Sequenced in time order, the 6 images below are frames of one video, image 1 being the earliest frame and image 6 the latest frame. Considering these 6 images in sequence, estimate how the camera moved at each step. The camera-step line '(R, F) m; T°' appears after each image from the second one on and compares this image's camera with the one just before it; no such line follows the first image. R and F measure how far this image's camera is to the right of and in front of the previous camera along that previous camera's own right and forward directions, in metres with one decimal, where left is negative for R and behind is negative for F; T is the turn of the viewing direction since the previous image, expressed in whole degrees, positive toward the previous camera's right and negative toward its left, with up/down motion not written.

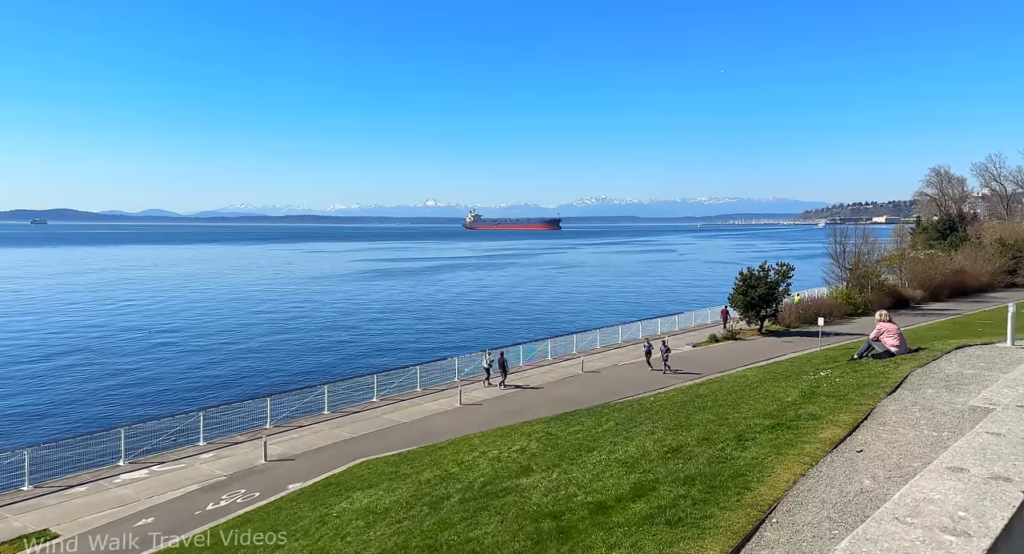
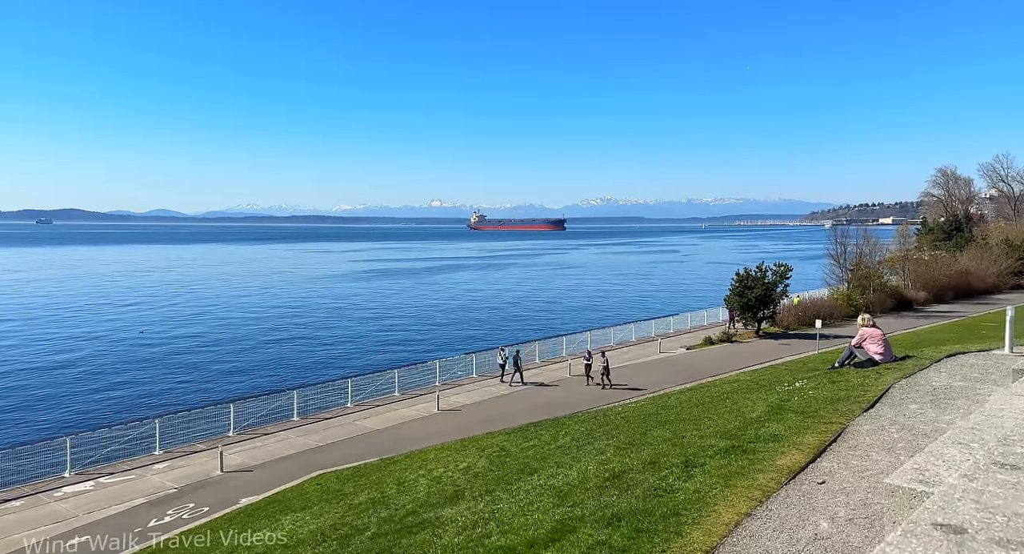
(+0.8, +0.9) m; 0°
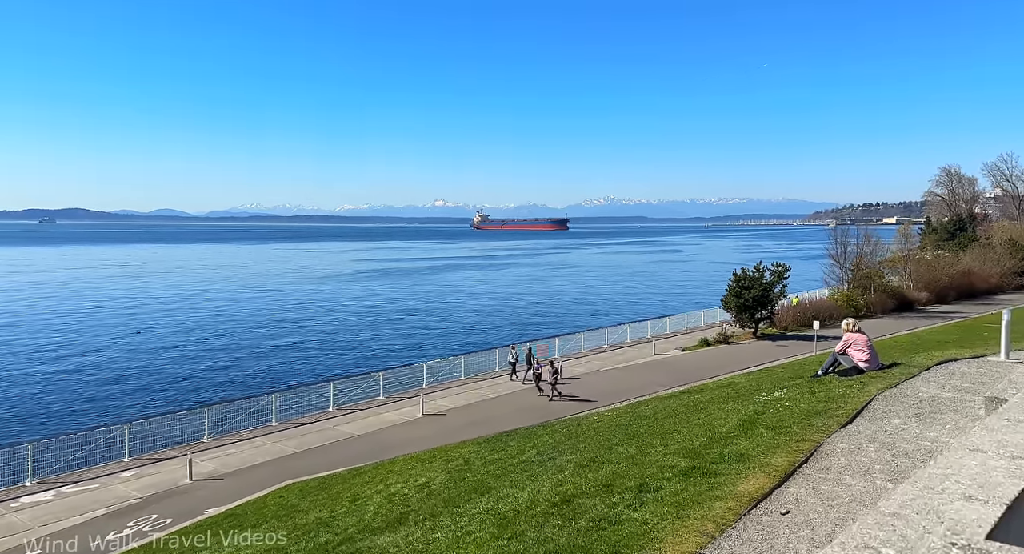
(+0.5, +0.6) m; 0°
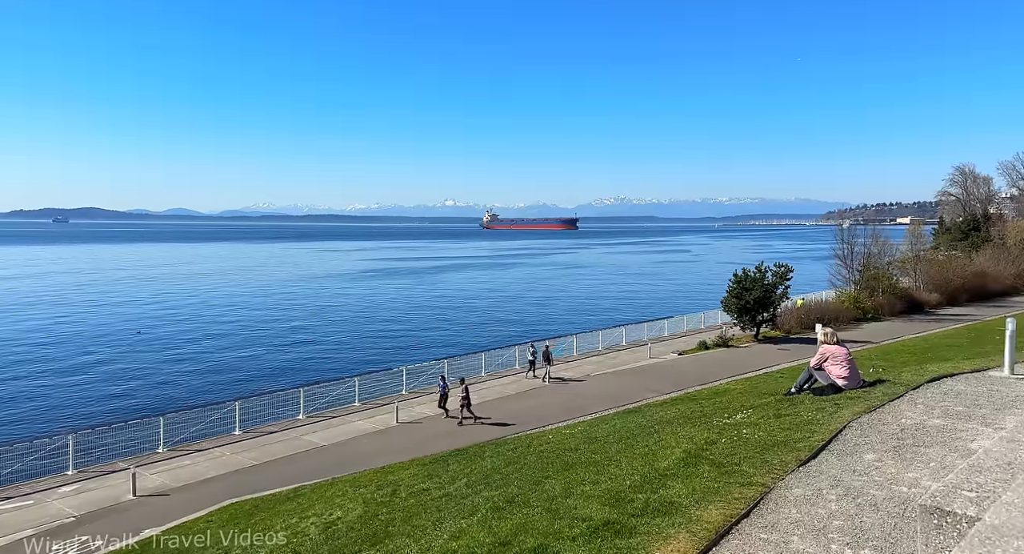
(+0.9, +1.1) m; -1°
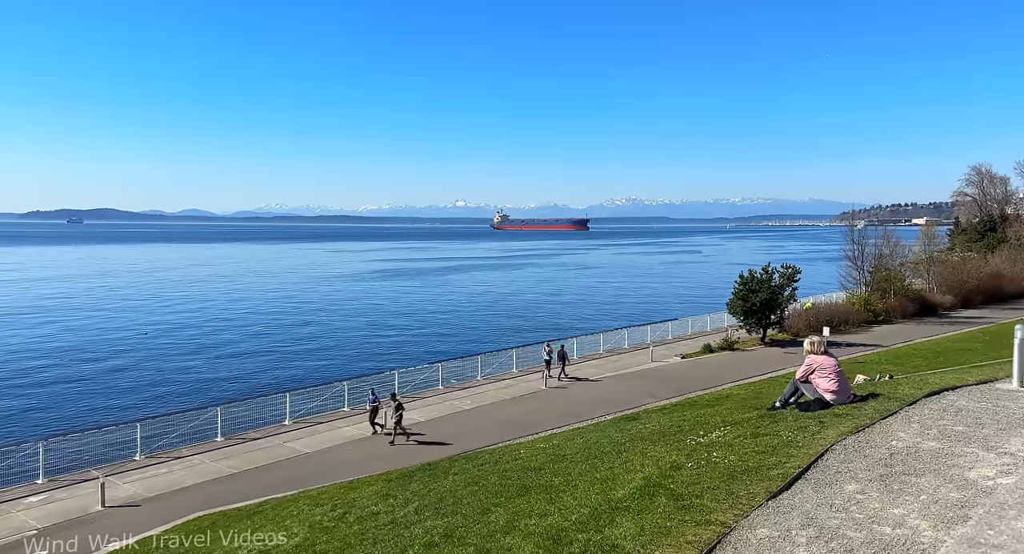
(+0.5, +0.7) m; -1°
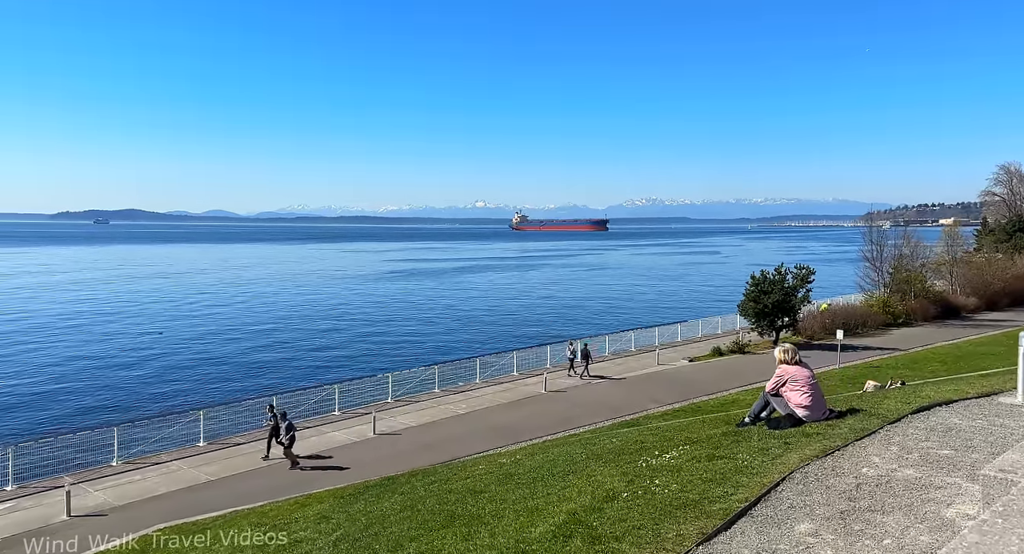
(+0.8, +0.7) m; -2°
